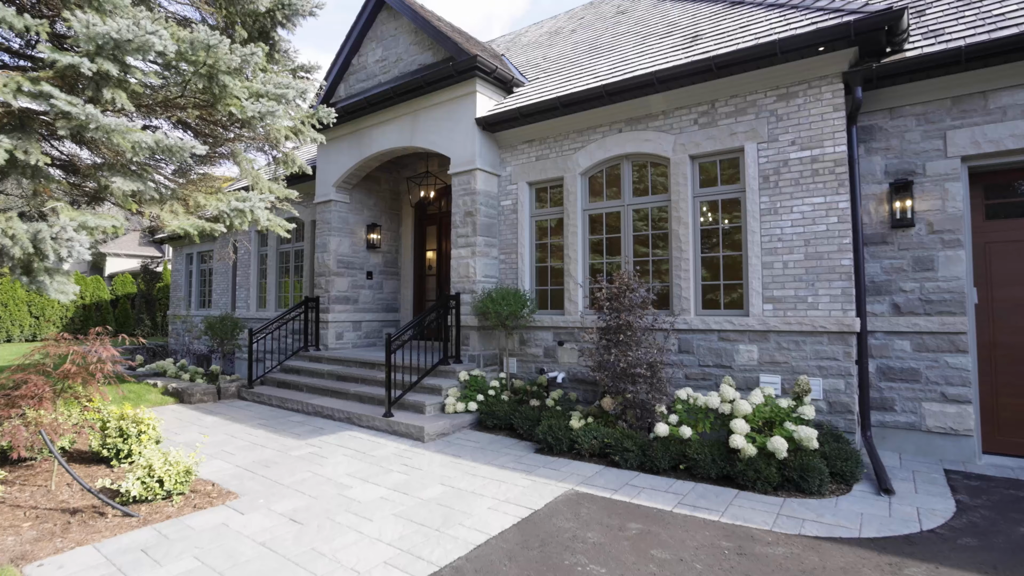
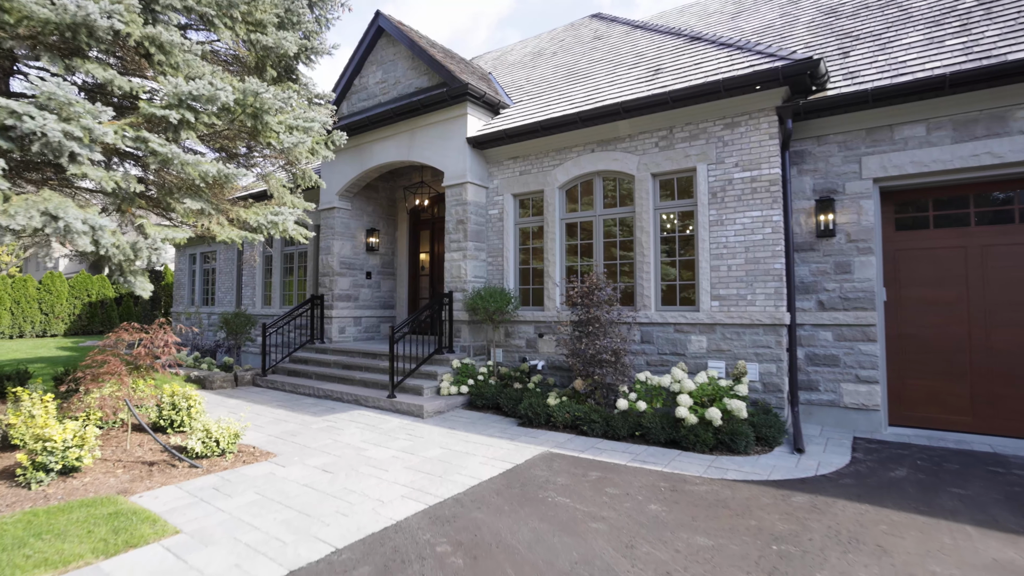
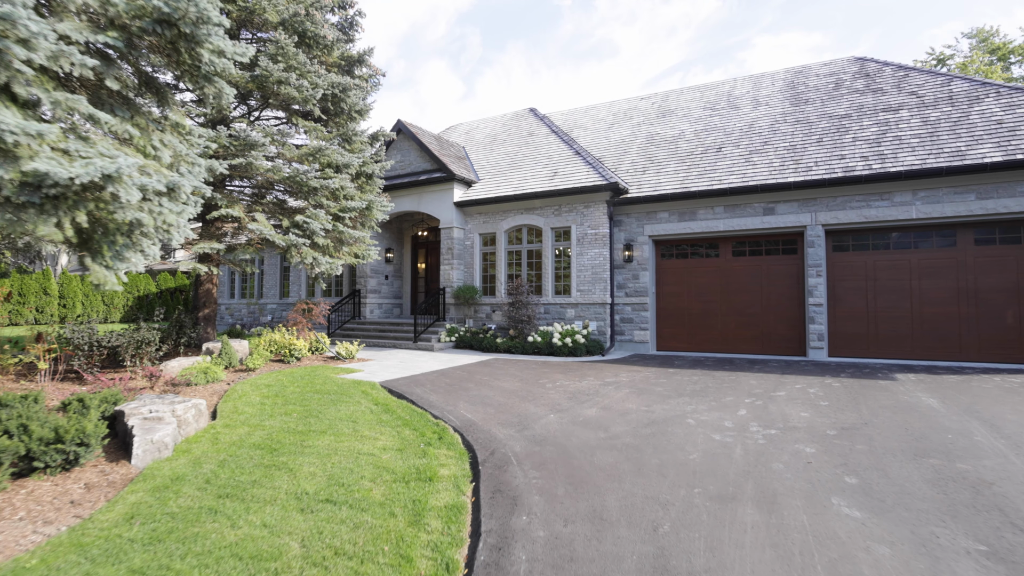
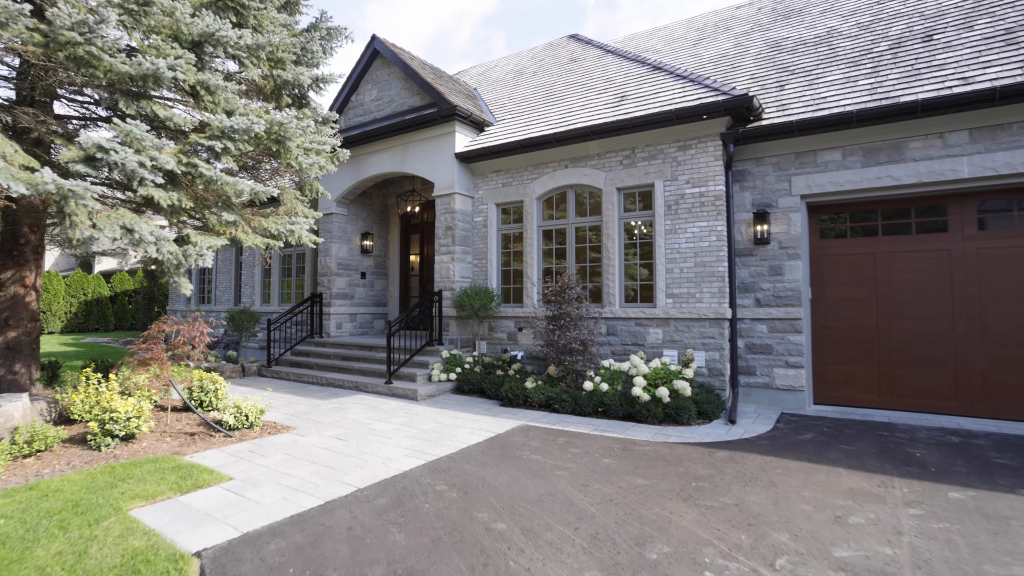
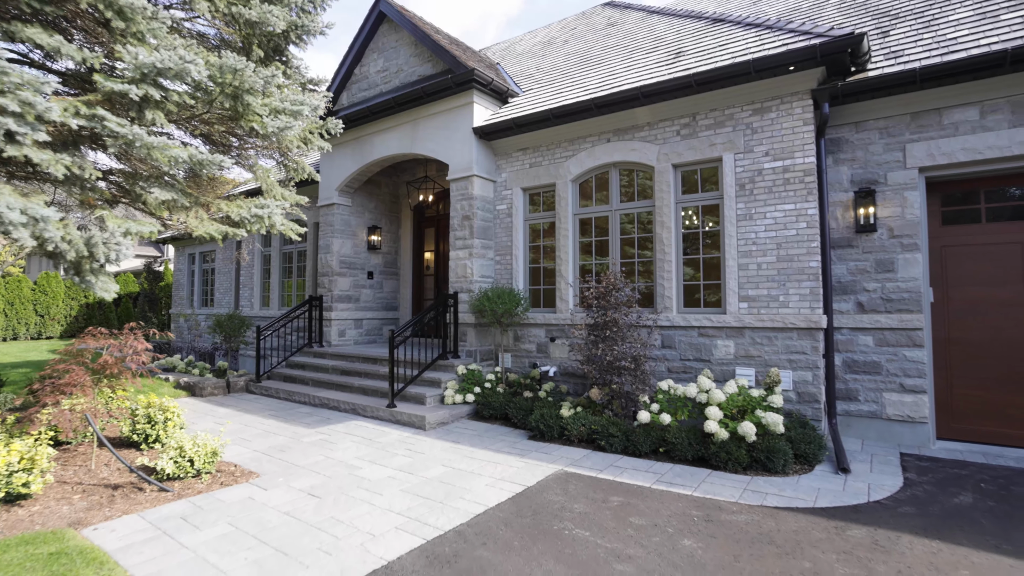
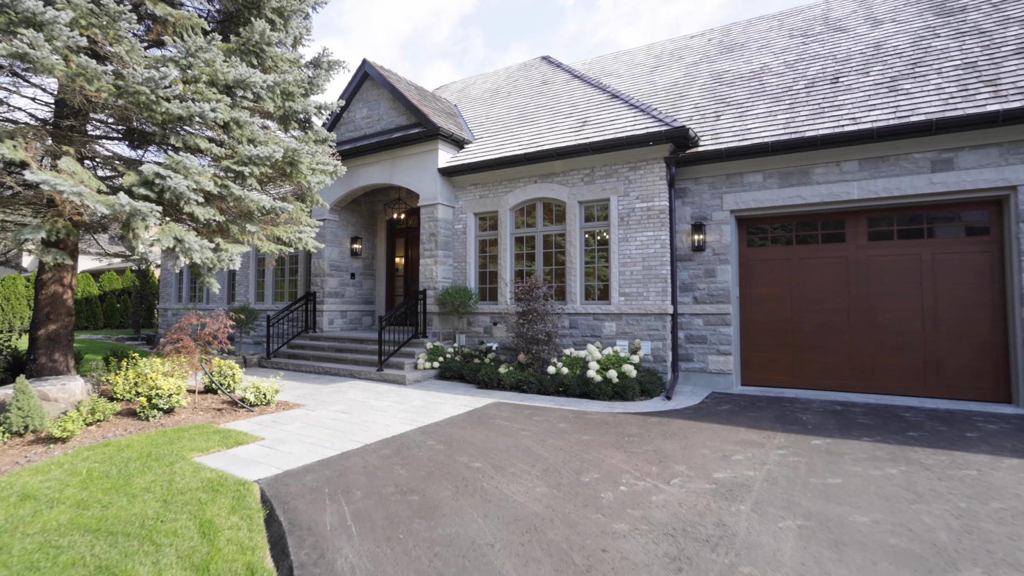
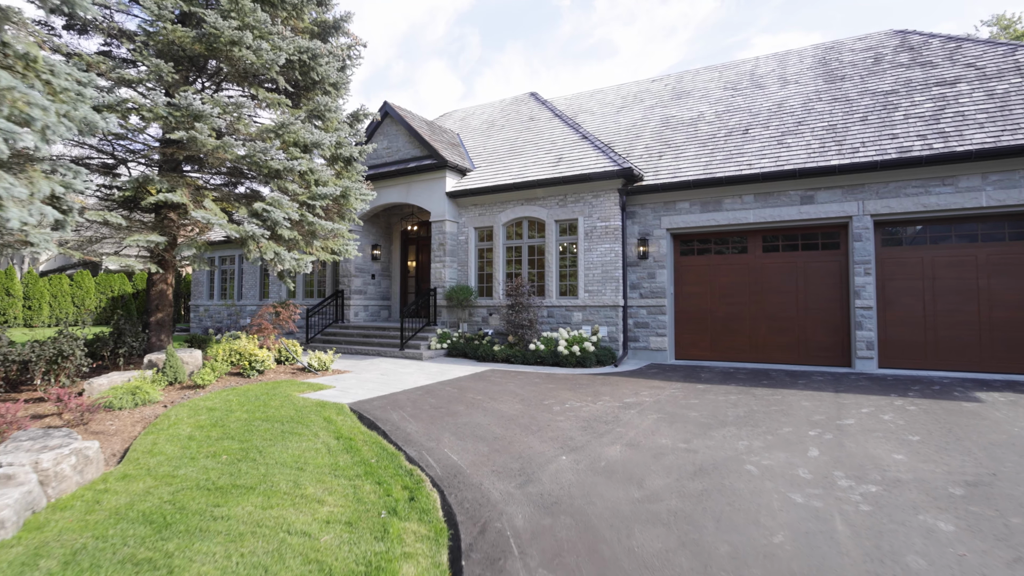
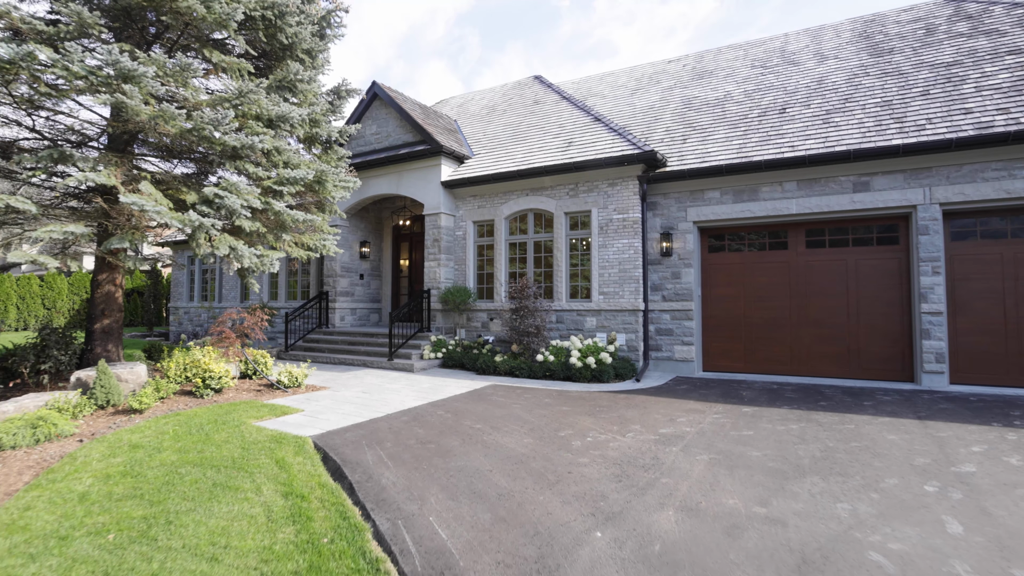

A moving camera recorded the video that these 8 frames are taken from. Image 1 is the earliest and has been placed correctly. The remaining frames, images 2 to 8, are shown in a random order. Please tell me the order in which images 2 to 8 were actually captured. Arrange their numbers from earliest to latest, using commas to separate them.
5, 2, 4, 6, 8, 7, 3
